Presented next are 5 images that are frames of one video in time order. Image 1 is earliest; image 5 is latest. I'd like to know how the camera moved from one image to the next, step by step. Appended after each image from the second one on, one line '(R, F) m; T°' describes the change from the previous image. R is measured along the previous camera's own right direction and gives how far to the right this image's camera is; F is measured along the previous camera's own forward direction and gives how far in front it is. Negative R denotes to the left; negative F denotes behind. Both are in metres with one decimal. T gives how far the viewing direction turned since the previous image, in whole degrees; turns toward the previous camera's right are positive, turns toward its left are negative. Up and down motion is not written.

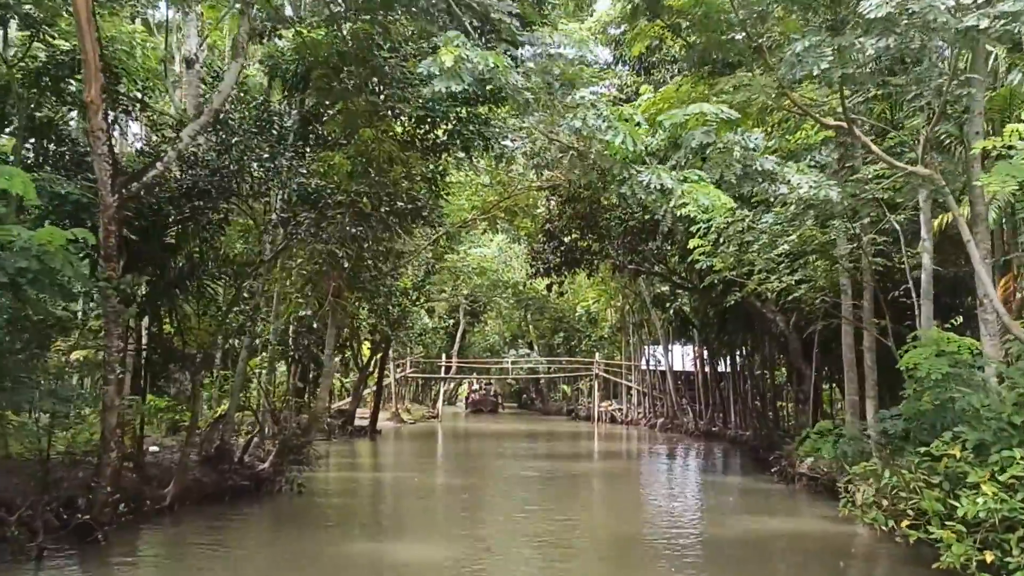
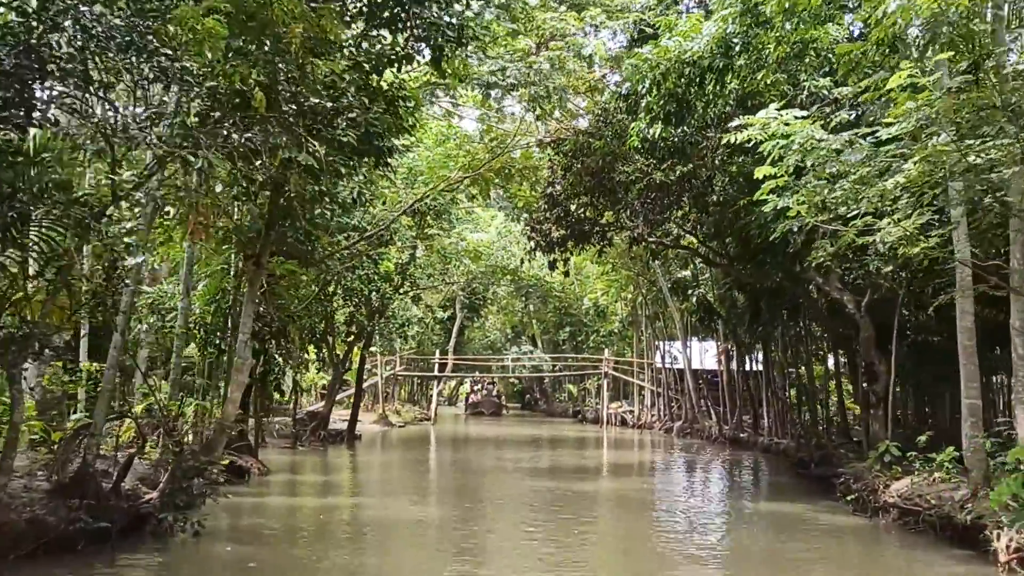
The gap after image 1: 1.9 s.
(+0.2, +2.7) m; 0°
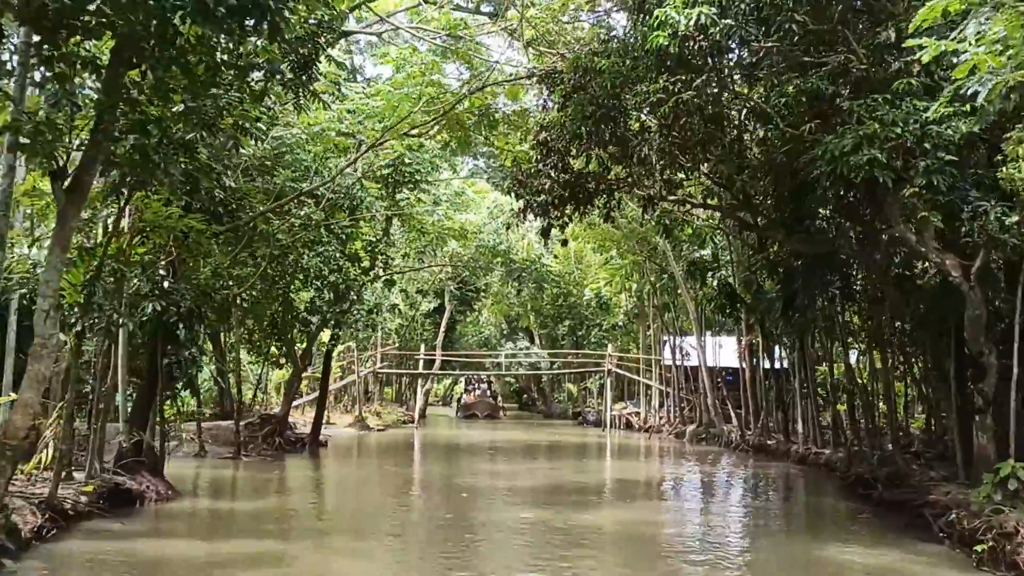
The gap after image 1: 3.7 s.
(+0.2, +2.6) m; 0°
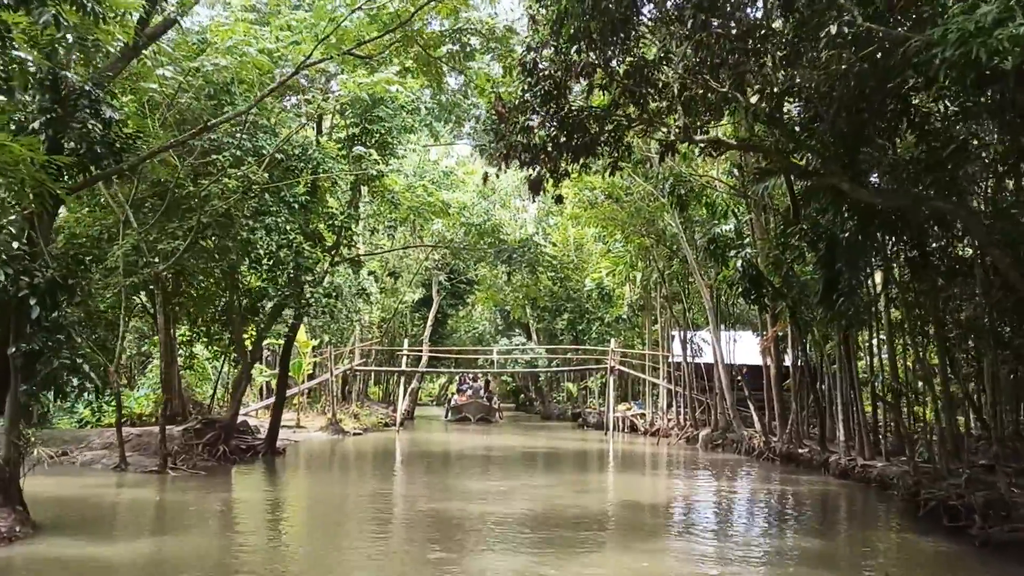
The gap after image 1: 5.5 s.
(+0.2, +2.3) m; 0°
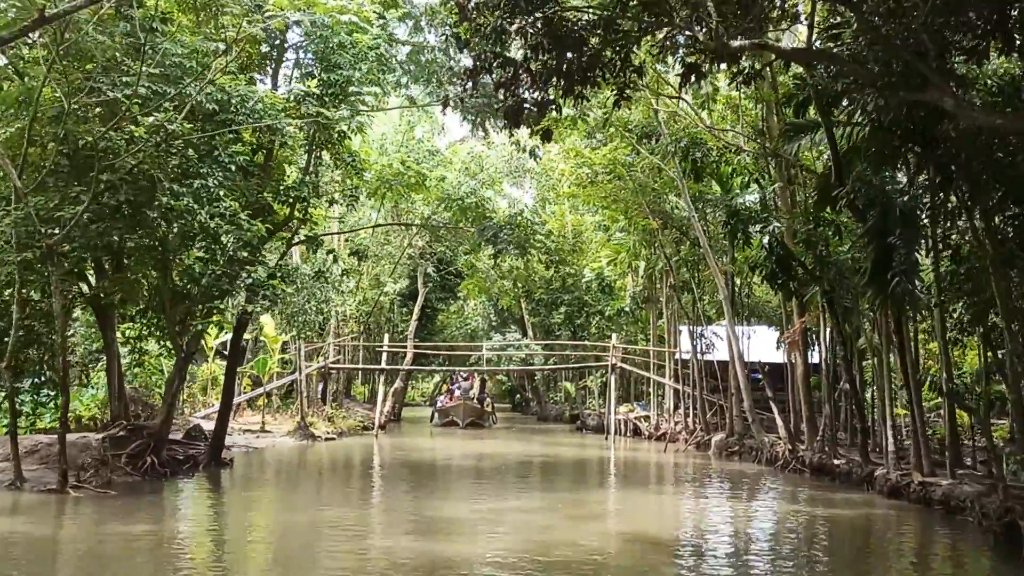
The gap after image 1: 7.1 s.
(+0.2, +2.0) m; 0°
